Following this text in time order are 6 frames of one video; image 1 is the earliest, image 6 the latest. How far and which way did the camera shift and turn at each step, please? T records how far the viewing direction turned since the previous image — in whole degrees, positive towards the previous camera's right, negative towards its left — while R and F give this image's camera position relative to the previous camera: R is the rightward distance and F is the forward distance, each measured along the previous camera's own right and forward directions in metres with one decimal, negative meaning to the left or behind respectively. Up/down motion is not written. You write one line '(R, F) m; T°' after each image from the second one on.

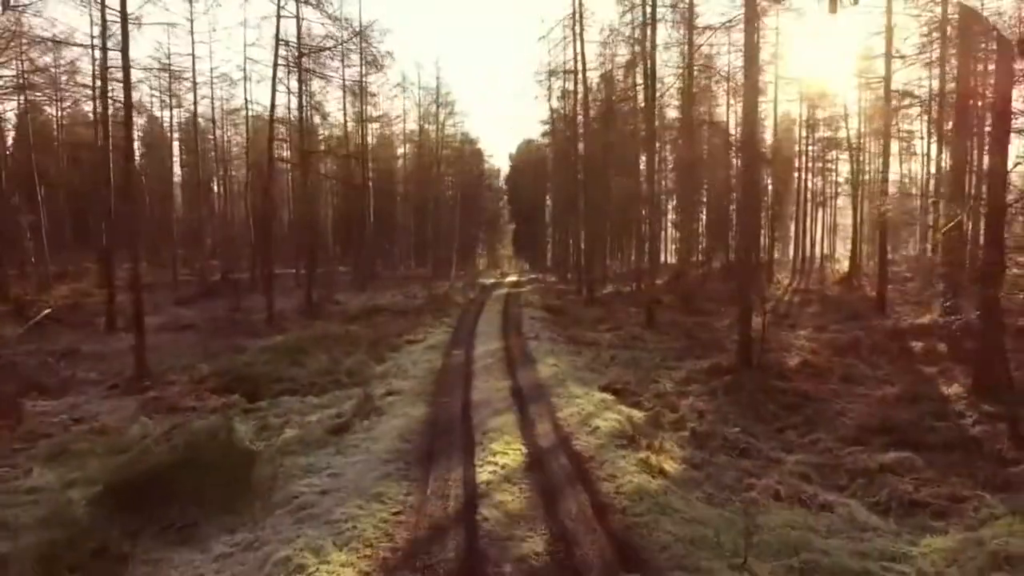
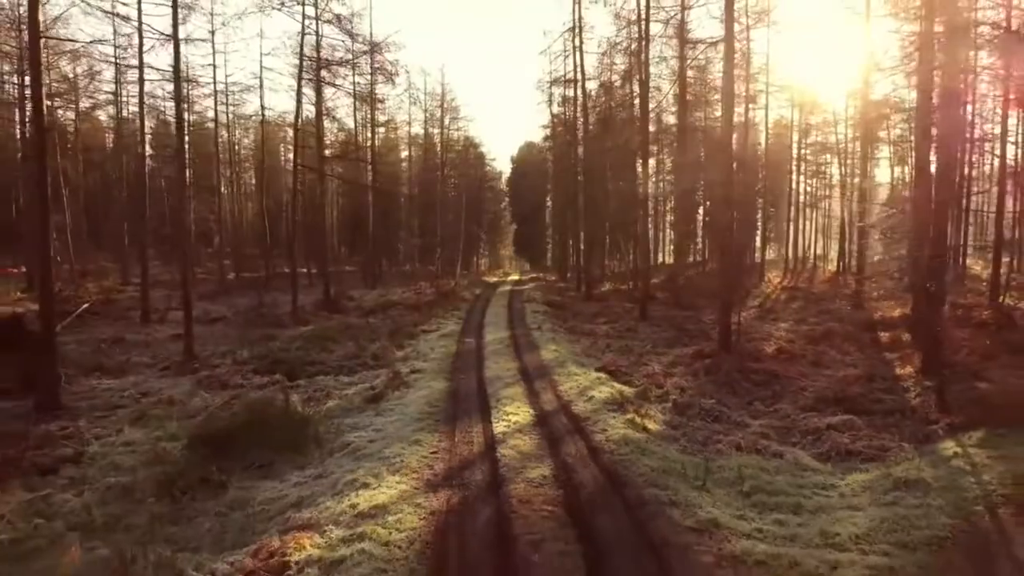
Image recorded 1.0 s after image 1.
(-0.1, -1.7) m; 0°
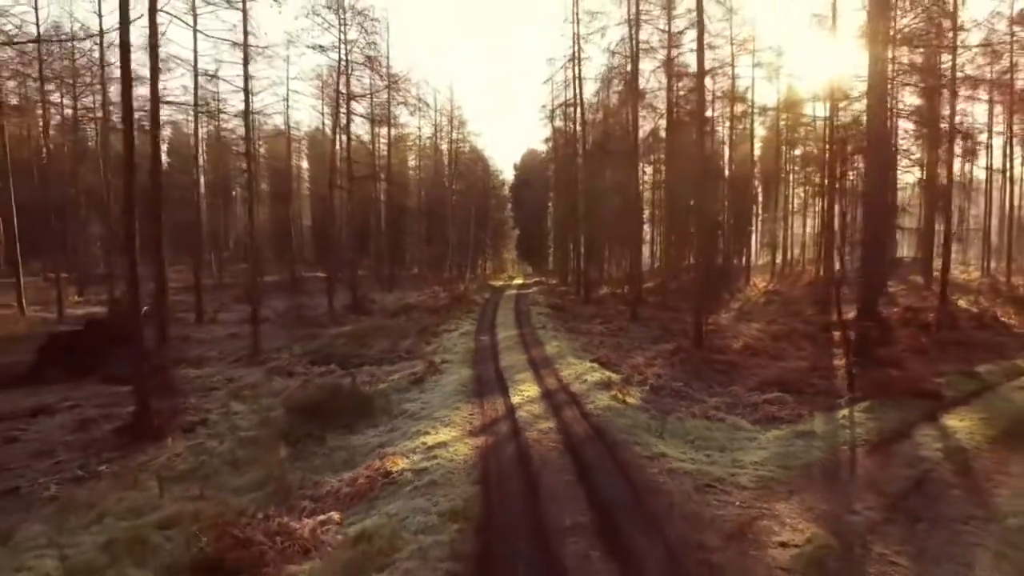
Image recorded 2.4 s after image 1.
(-0.2, -3.3) m; 0°
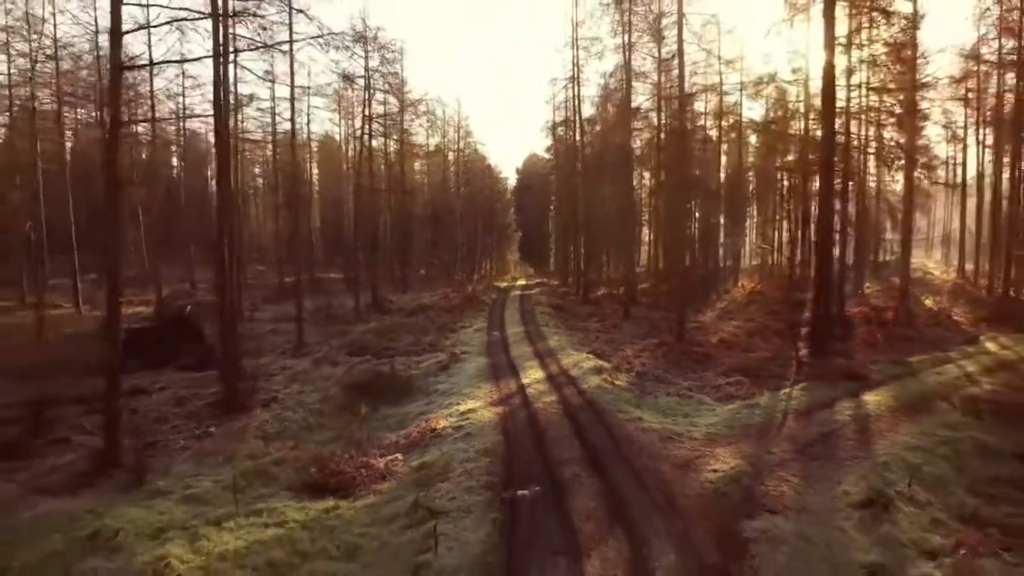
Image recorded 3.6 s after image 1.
(-0.2, -3.1) m; 0°
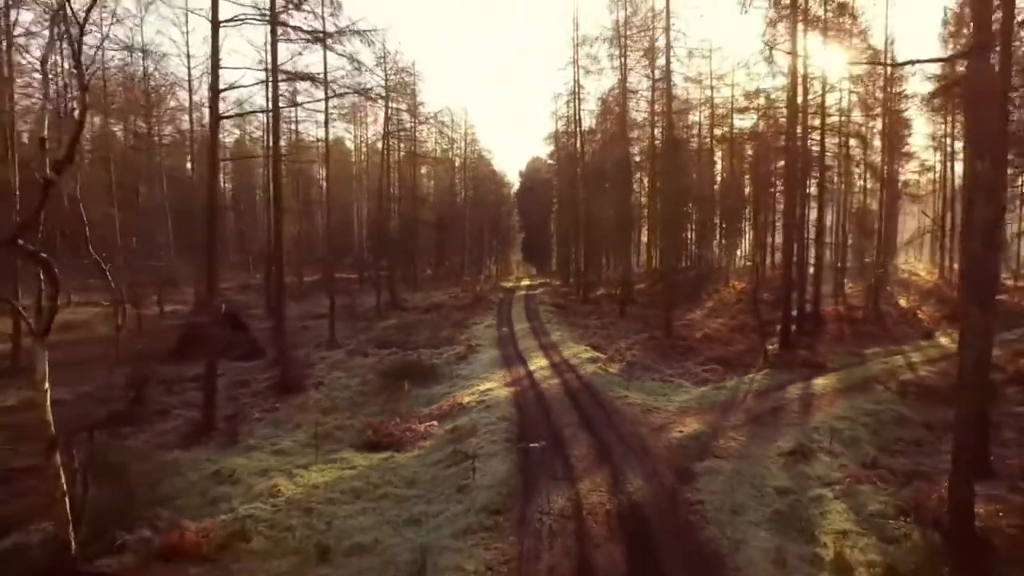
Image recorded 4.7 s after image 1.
(-0.2, -2.9) m; 0°
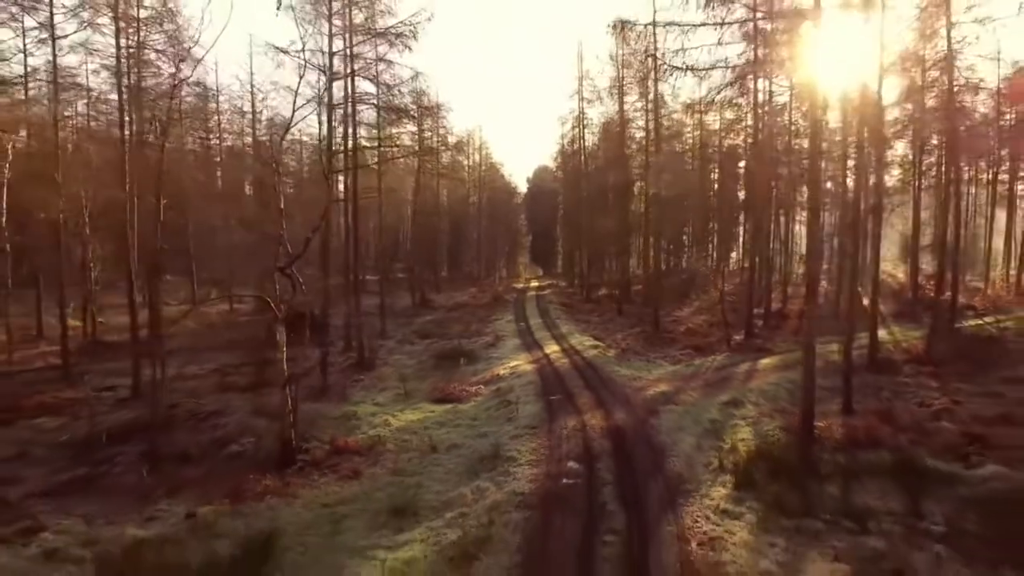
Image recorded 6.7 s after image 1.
(-0.6, -5.6) m; 0°
